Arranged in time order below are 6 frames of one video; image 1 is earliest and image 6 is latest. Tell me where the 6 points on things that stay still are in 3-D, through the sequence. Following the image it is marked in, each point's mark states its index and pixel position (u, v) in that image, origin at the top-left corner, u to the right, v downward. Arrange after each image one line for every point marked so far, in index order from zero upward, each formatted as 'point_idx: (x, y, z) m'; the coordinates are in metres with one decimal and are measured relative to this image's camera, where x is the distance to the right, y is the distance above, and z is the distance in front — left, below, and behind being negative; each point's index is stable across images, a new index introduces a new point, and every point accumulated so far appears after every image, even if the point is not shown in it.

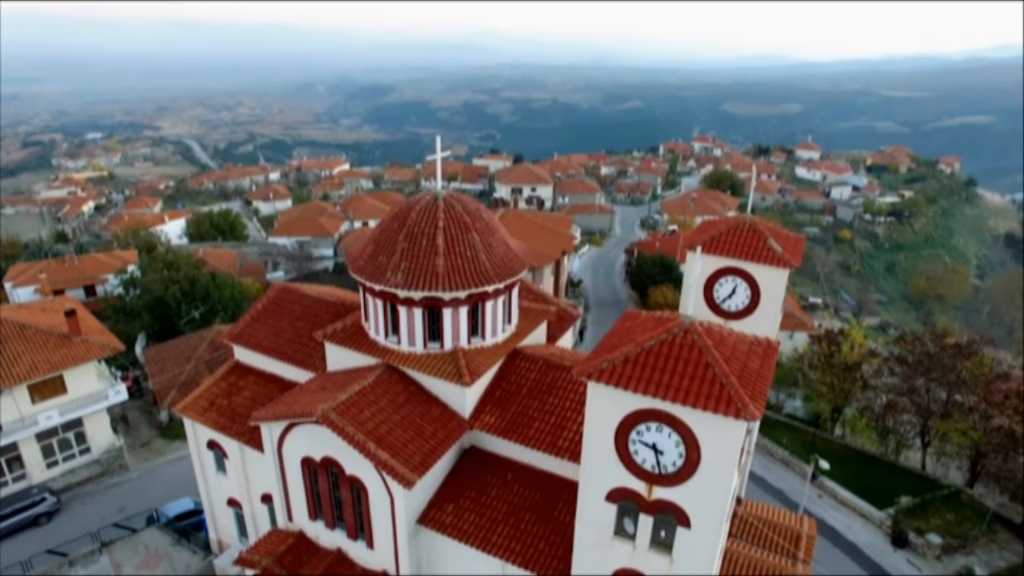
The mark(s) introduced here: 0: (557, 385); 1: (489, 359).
0: (+1.2, -2.4, +14.5) m
1: (-0.5, -1.8, +14.5) m
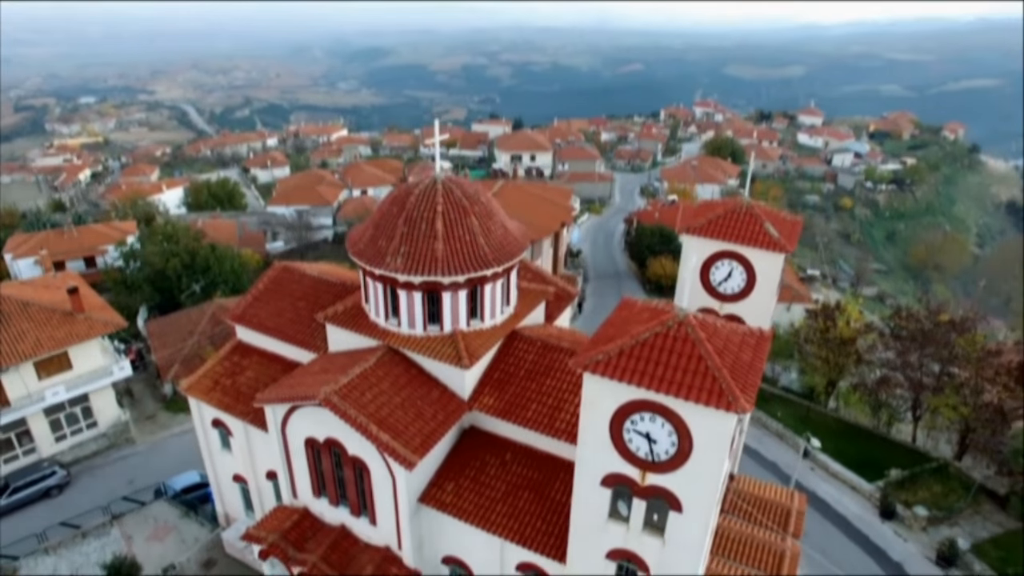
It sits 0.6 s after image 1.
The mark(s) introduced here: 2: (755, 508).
0: (+1.1, -2.0, +14.8) m
1: (-0.6, -1.4, +14.8) m
2: (+6.5, -5.9, +15.6) m
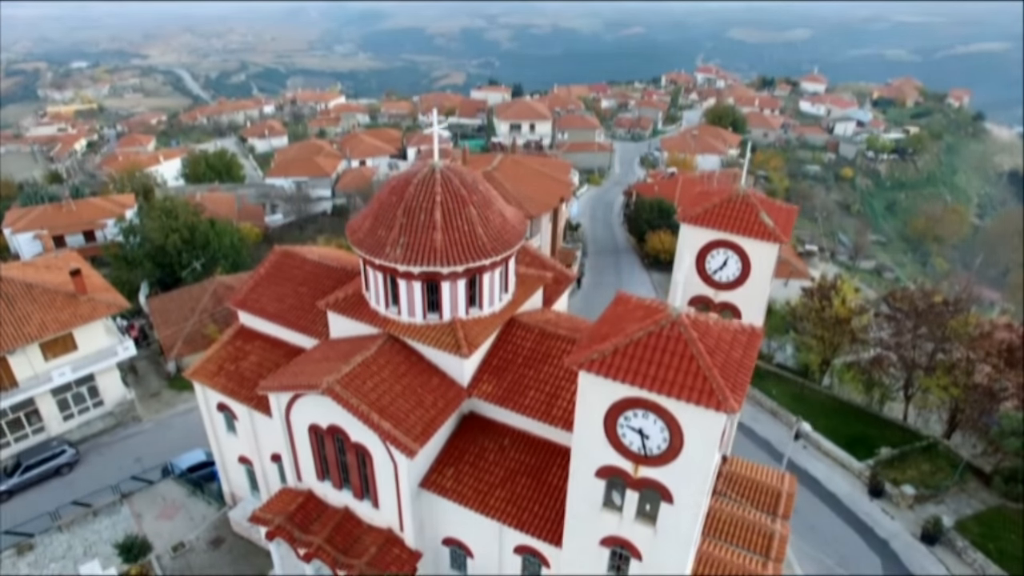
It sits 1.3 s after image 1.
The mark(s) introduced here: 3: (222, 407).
0: (+1.1, -1.7, +15.0) m
1: (-0.7, -1.1, +15.0) m
2: (+6.5, -5.6, +16.1) m
3: (-8.9, -3.6, +17.7) m
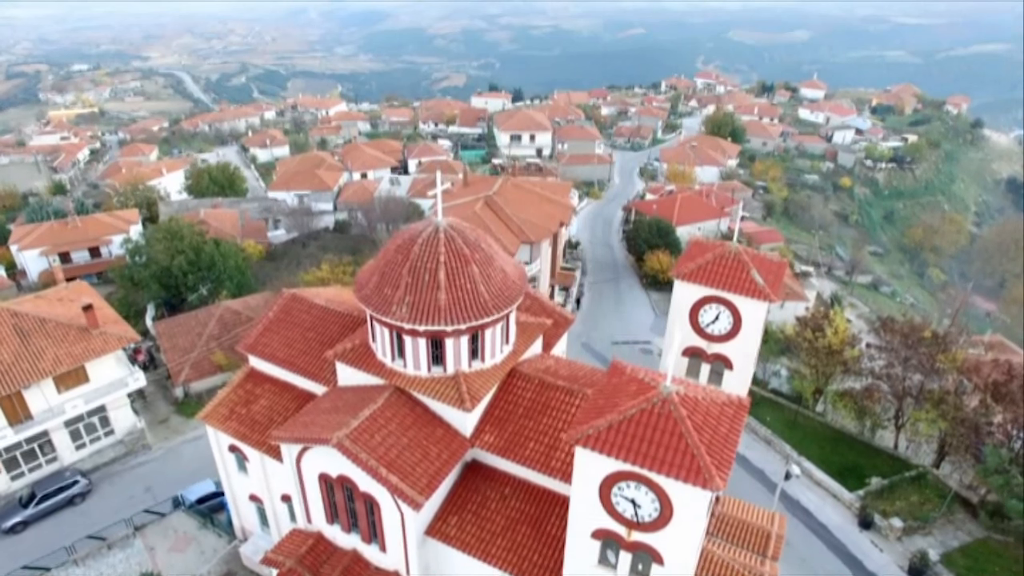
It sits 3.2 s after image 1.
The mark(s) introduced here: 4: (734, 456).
0: (+1.1, -3.2, +15.7) m
1: (-0.6, -2.5, +15.7) m
2: (+6.5, -7.1, +16.8) m
3: (-8.9, -5.1, +18.4) m
4: (+4.0, -3.0, +10.4) m
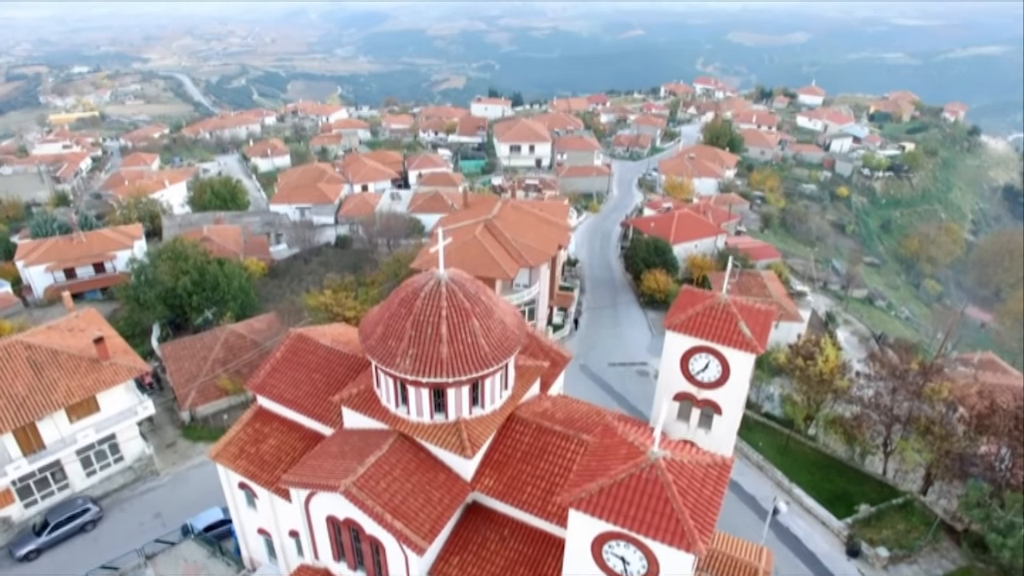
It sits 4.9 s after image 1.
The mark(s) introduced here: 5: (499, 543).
0: (+1.0, -4.6, +16.5) m
1: (-0.7, -4.0, +16.4) m
2: (+6.4, -8.5, +17.5) m
3: (-8.9, -6.5, +19.1) m
4: (+4.0, -4.4, +11.1) m
5: (-0.4, -7.0, +15.7) m
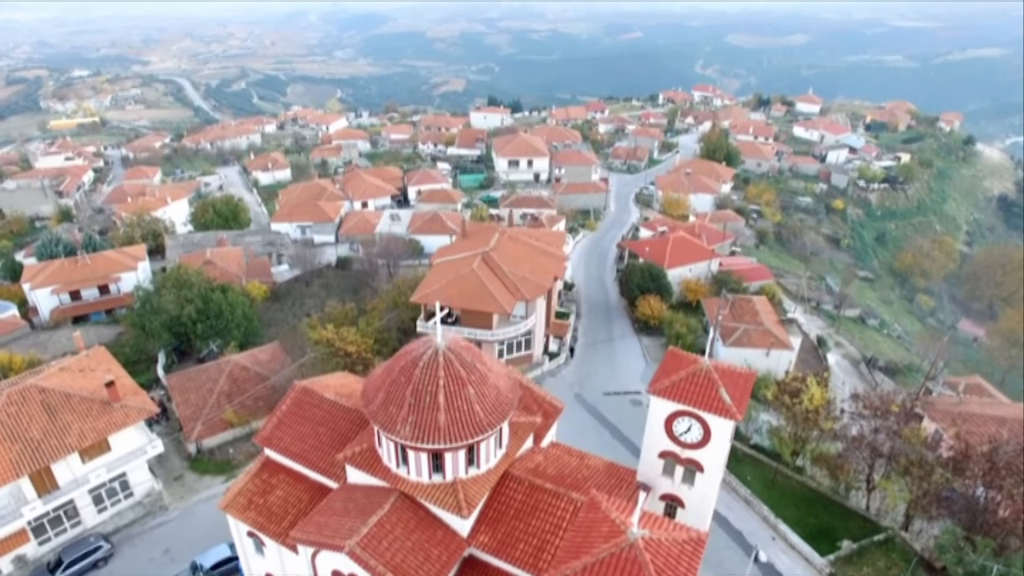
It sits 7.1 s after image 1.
0: (+0.9, -6.6, +17.5) m
1: (-0.9, -6.0, +17.4) m
2: (+6.3, -10.5, +18.5) m
3: (-9.1, -8.6, +20.2) m
4: (+3.8, -6.4, +12.1) m
5: (-0.6, -9.0, +16.8) m
